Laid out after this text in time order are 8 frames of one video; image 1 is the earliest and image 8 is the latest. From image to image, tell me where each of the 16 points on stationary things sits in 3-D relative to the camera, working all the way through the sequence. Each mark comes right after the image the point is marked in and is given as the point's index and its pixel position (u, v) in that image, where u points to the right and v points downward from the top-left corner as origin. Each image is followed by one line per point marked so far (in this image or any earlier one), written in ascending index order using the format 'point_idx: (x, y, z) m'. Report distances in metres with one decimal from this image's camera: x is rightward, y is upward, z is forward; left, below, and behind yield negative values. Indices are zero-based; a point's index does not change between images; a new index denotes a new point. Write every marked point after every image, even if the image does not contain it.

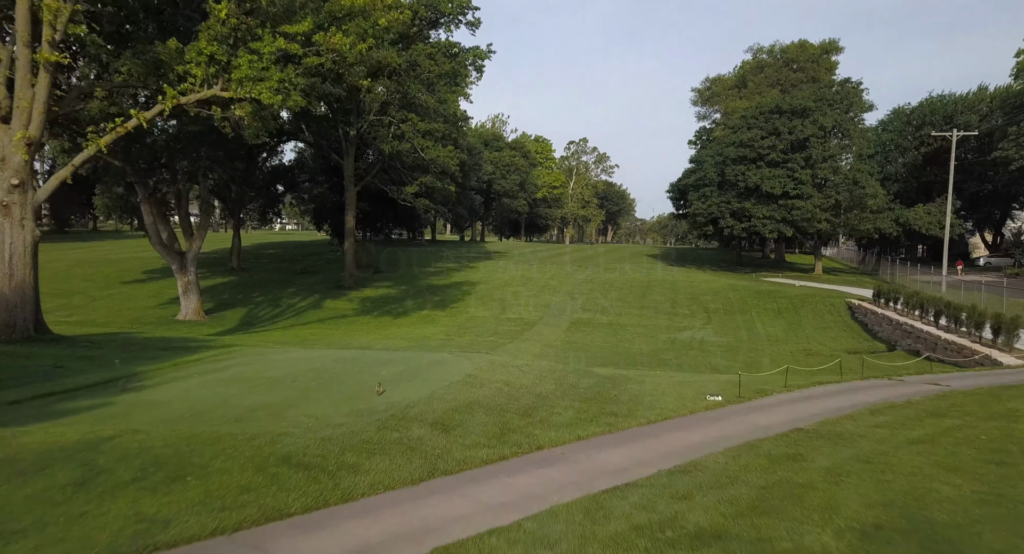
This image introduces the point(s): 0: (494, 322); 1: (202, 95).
0: (-0.6, -1.5, +19.2) m
1: (-5.6, +3.3, +10.4) m
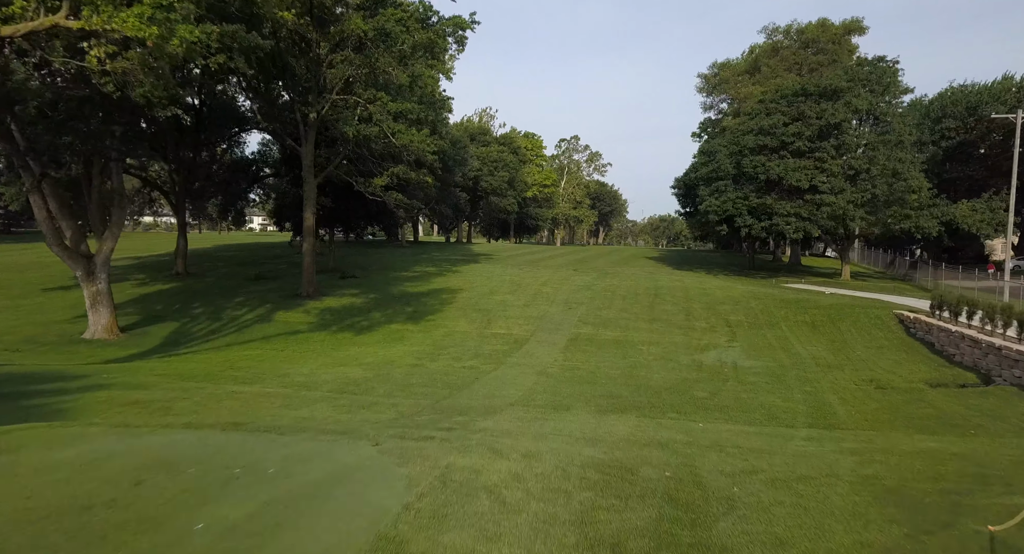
0: (-1.0, -1.7, +15.9) m
1: (-5.8, +3.1, +7.1) m
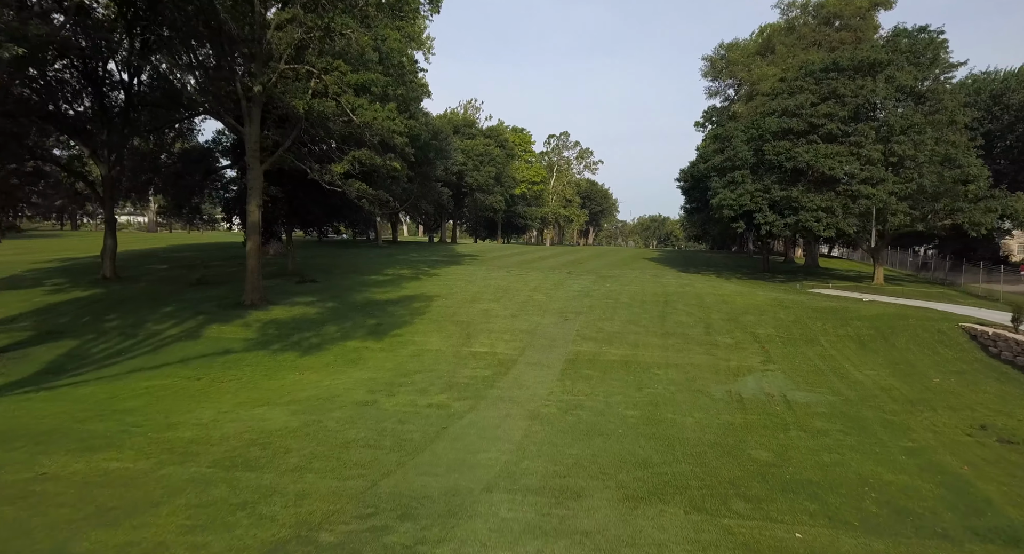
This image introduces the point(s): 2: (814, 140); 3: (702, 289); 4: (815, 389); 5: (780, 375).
0: (-1.3, -1.9, +12.8) m
1: (-6.0, +3.0, +3.8) m
2: (+9.6, +4.3, +18.3) m
3: (+6.6, -0.4, +19.8) m
4: (+5.5, -2.1, +10.5) m
5: (+5.4, -2.0, +11.6) m
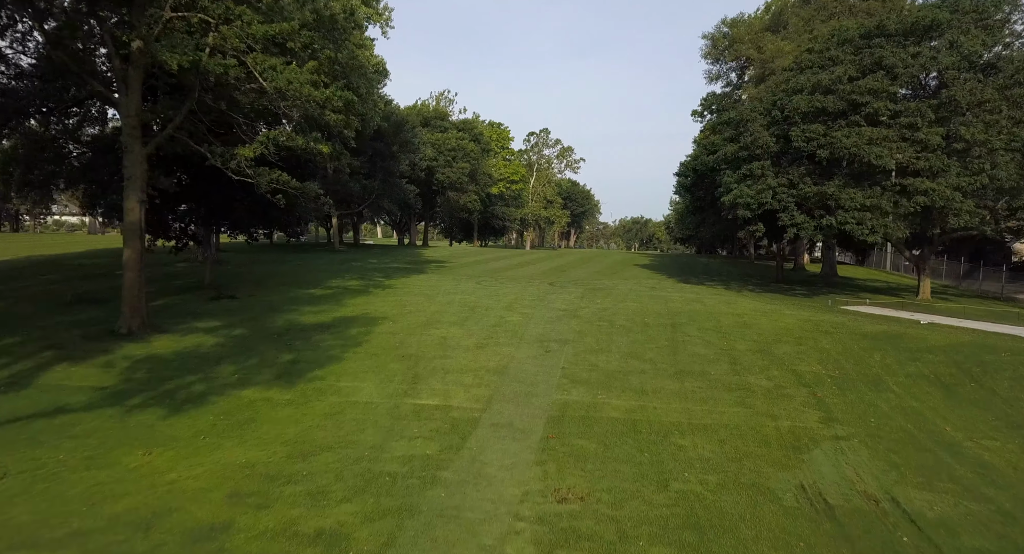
0: (-1.9, -2.2, +8.9) m
1: (-6.3, +2.6, -0.2) m
2: (+8.8, +3.9, +14.7) m
3: (+5.7, -0.8, +16.1) m
4: (+5.0, -2.4, +6.8) m
5: (+4.8, -2.4, +7.9) m
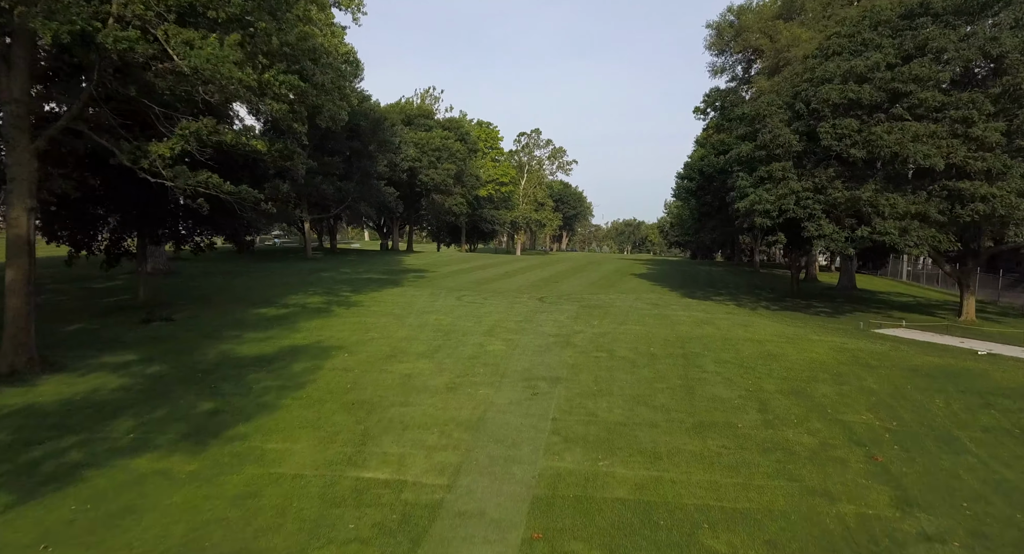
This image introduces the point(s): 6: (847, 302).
0: (-2.3, -2.7, +6.5) m
1: (-6.5, +2.2, -2.6) m
2: (+8.4, +3.5, +12.6) m
3: (+5.3, -1.3, +13.9) m
4: (+4.7, -2.9, +4.5) m
5: (+4.5, -2.8, +5.6) m
6: (+10.6, -0.8, +18.3) m
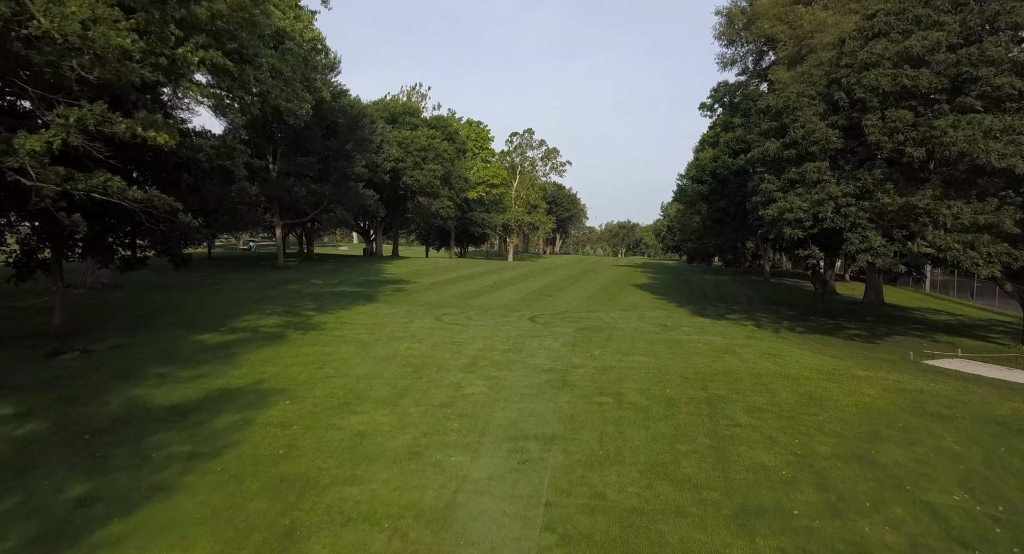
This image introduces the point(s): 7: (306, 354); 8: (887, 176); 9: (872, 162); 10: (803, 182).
0: (-2.5, -3.1, +4.2) m
1: (-6.6, +1.8, -5.0) m
2: (+8.1, +3.1, +10.4) m
3: (+5.0, -1.7, +11.7) m
4: (+4.5, -3.3, +2.3) m
5: (+4.3, -3.2, +3.4) m
6: (+10.3, -1.2, +16.1) m
7: (-4.3, -1.6, +12.2) m
8: (+7.5, +2.0, +11.6) m
9: (+7.5, +2.4, +12.0) m
10: (+6.3, +2.1, +12.5) m
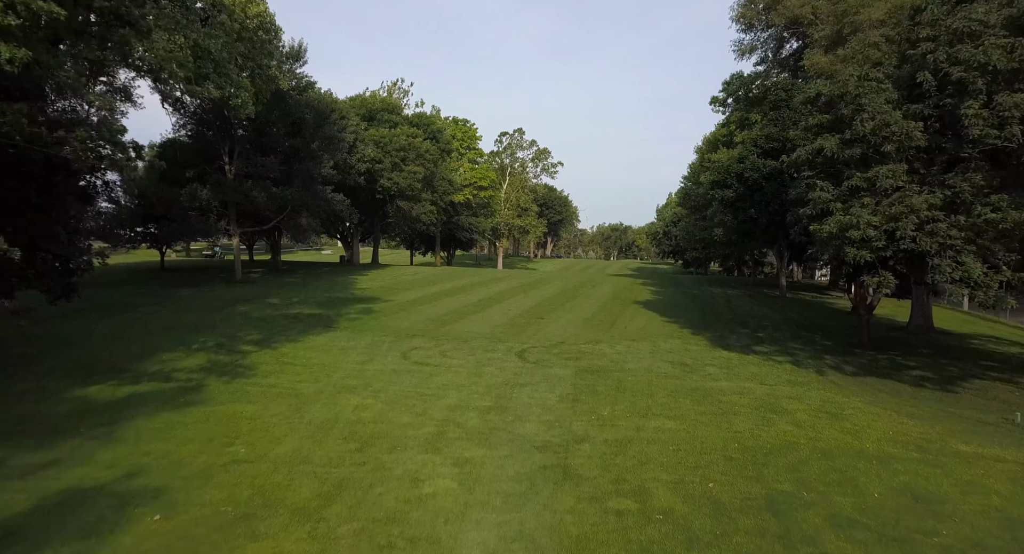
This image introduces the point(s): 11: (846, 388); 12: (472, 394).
0: (-2.6, -3.7, +1.2) m
1: (-6.7, +1.2, -8.0) m
2: (+7.8, +2.5, +7.5) m
3: (+4.7, -2.3, +8.8) m
4: (+4.4, -3.9, -0.6) m
5: (+4.1, -3.8, +0.5) m
6: (+9.9, -1.8, +13.3) m
7: (-4.6, -2.2, +9.1) m
8: (+7.3, +1.5, +8.7) m
9: (+7.2, +1.8, +9.1) m
10: (+6.0, +1.5, +9.7) m
11: (+6.4, -2.0, +11.1) m
12: (-0.7, -2.1, +10.3) m
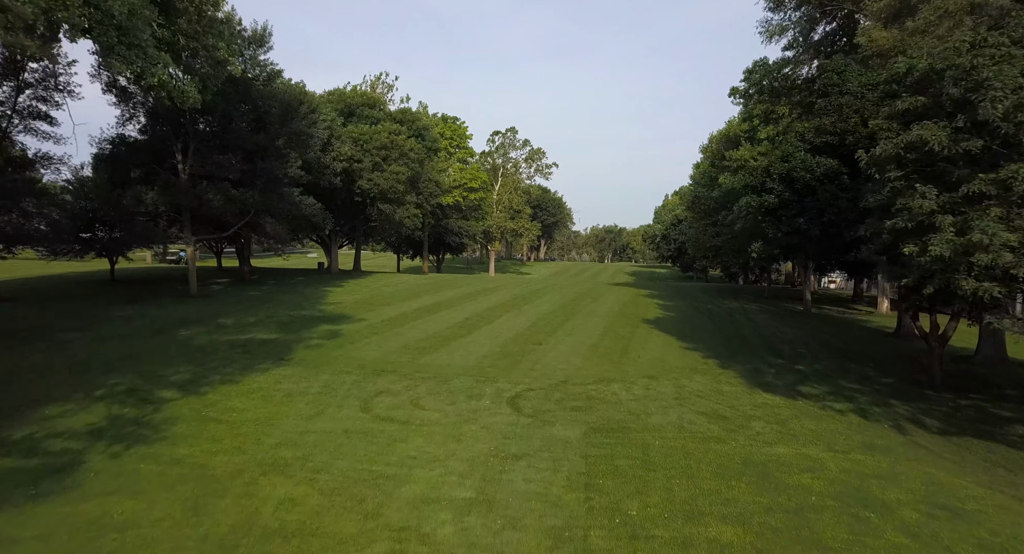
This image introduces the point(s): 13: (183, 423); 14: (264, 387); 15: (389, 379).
0: (-2.7, -4.2, -1.6) m
1: (-6.6, +0.7, -10.9) m
2: (+7.7, +2.0, +4.8) m
3: (+4.6, -2.8, +6.0) m
4: (+4.4, -4.3, -3.4) m
5: (+4.1, -4.3, -2.3) m
6: (+9.8, -2.3, +10.6) m
7: (-4.8, -2.7, +6.3) m
8: (+7.1, +1.0, +6.0) m
9: (+7.1, +1.3, +6.4) m
10: (+5.9, +1.0, +7.0) m
11: (+6.3, -2.5, +8.4) m
12: (-0.8, -2.6, +7.5) m
13: (-5.3, -2.3, +9.3) m
14: (-4.9, -2.1, +11.4) m
15: (-2.5, -2.1, +12.2) m
